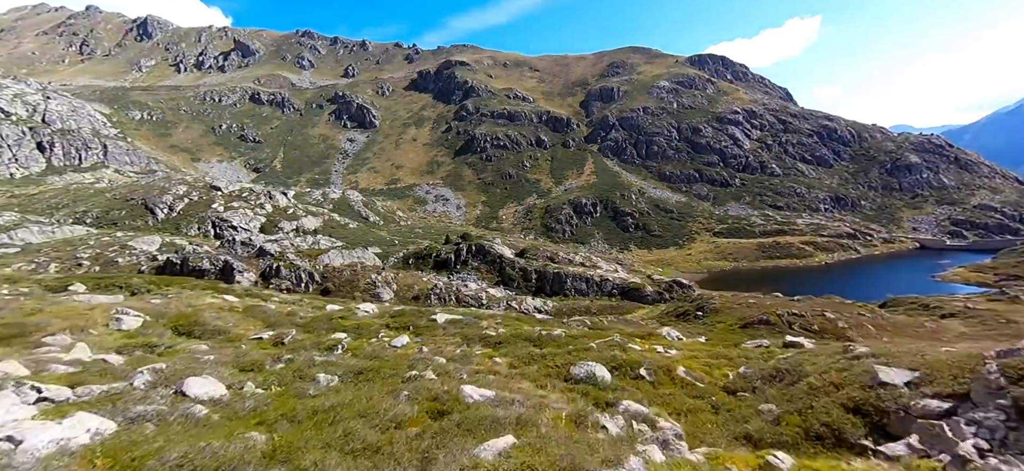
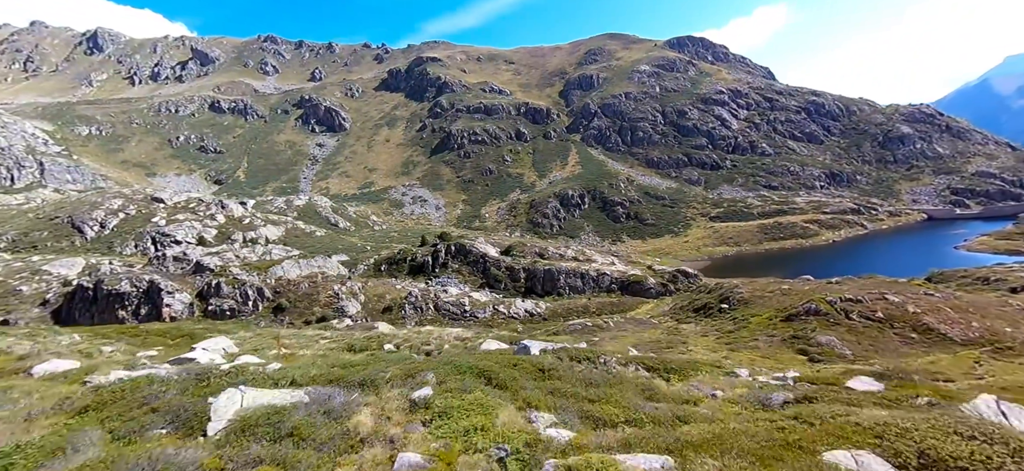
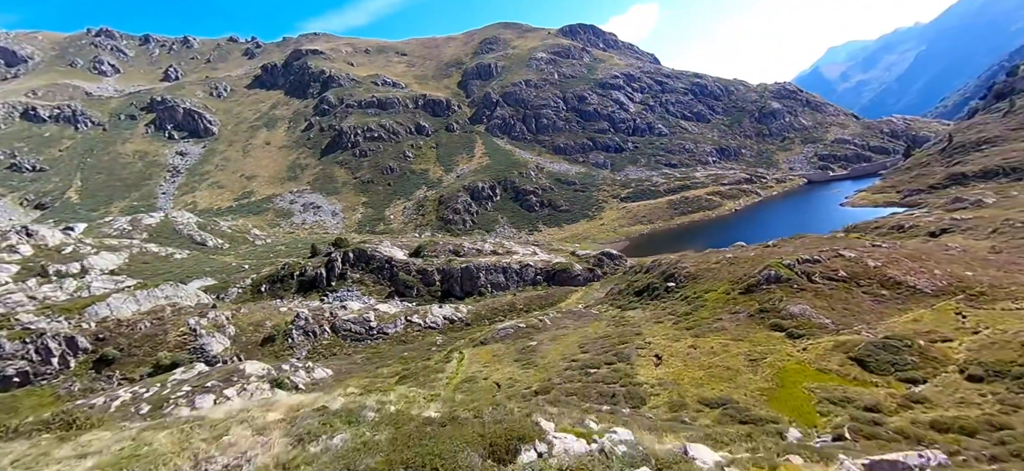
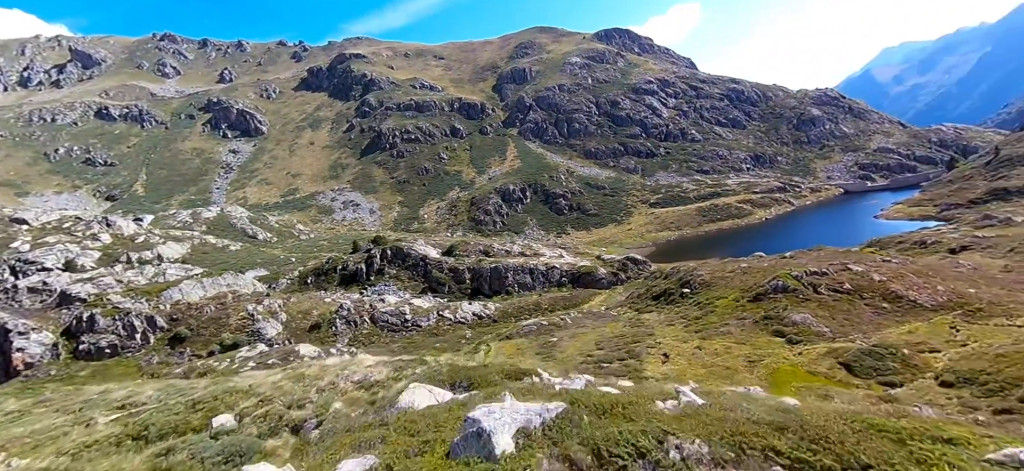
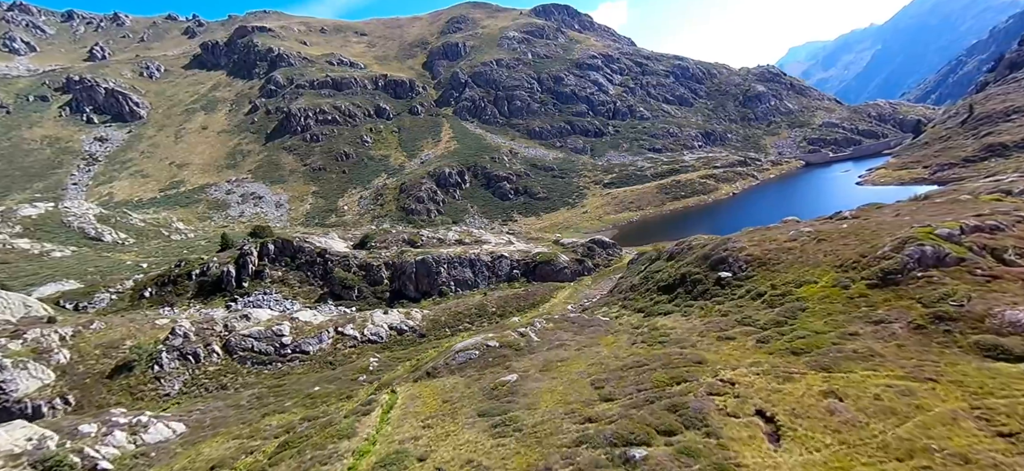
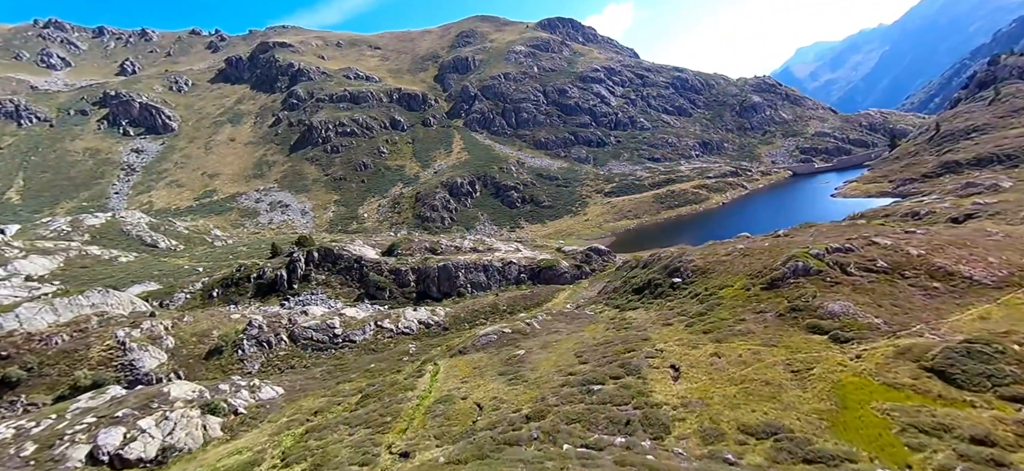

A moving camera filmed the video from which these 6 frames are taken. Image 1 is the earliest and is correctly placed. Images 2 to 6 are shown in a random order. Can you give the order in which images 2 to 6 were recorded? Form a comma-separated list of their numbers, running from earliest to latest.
2, 4, 3, 6, 5
